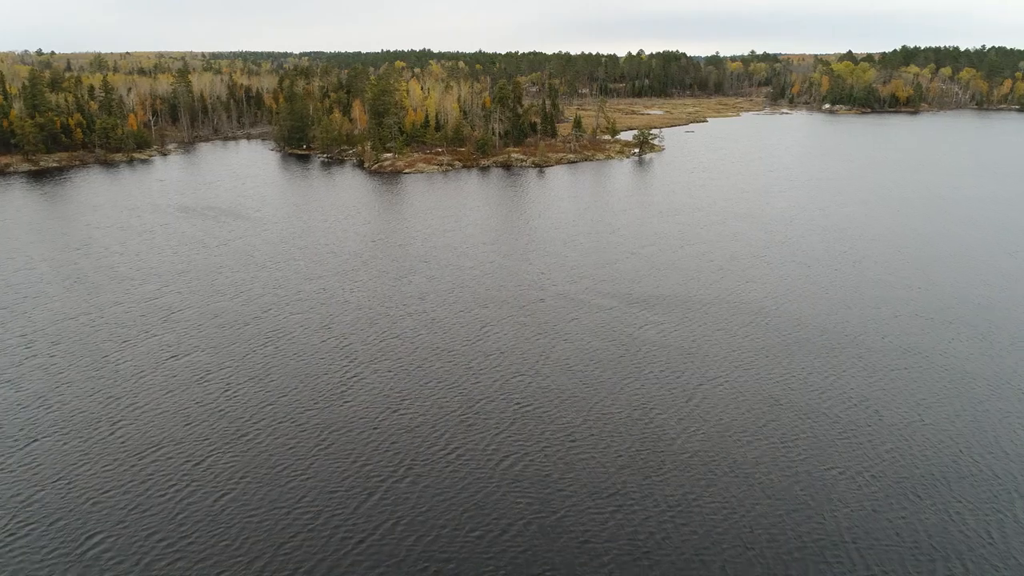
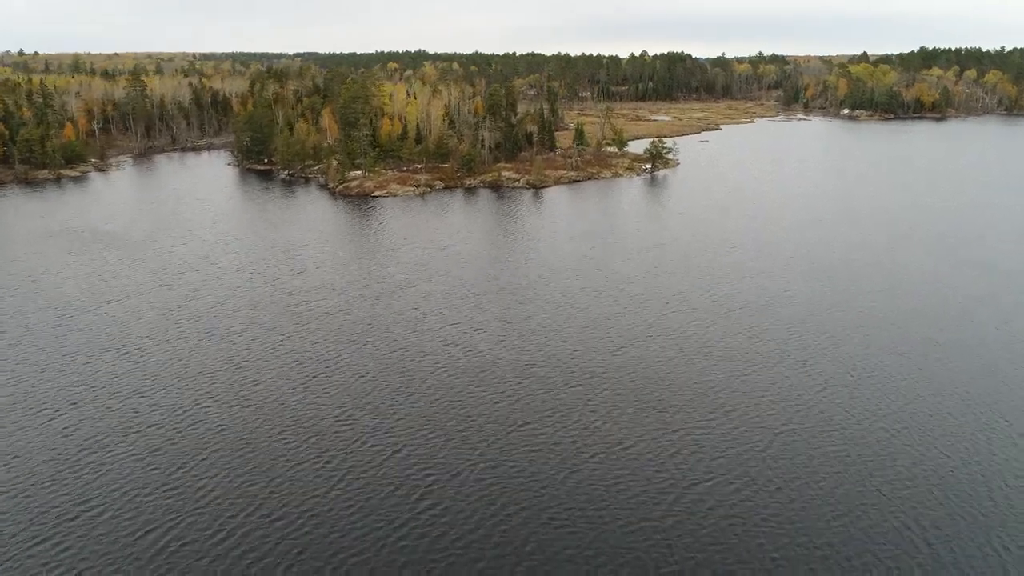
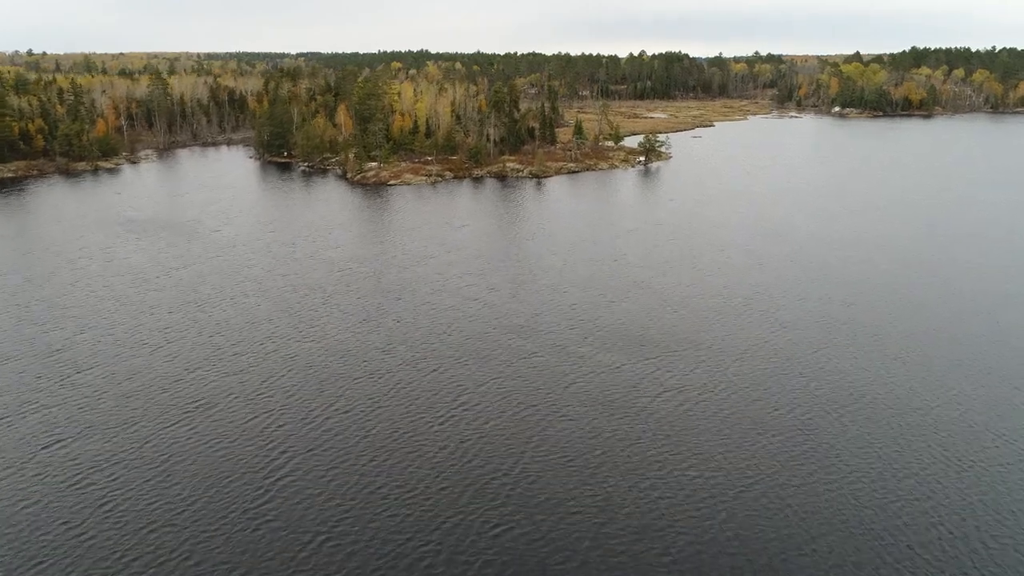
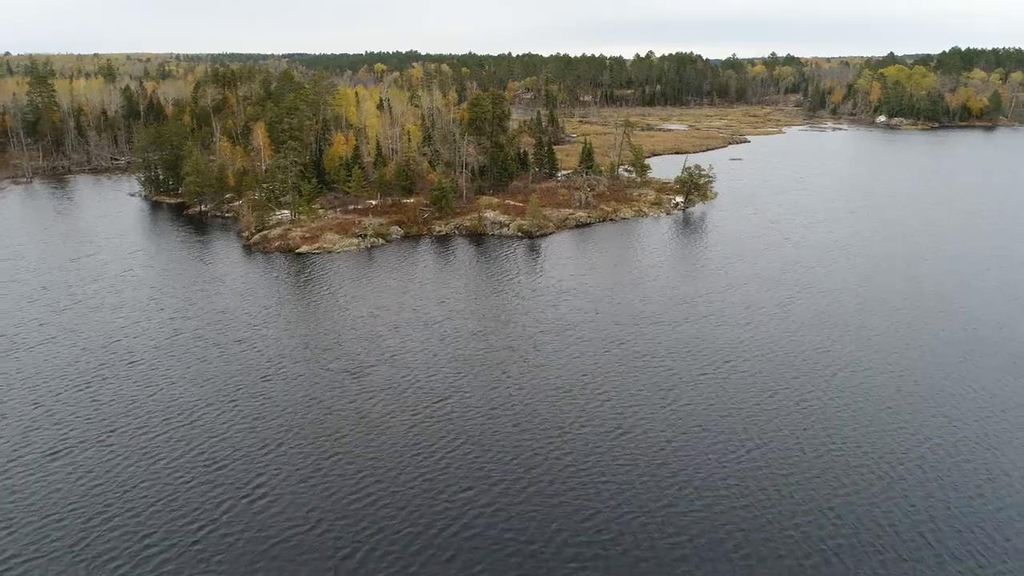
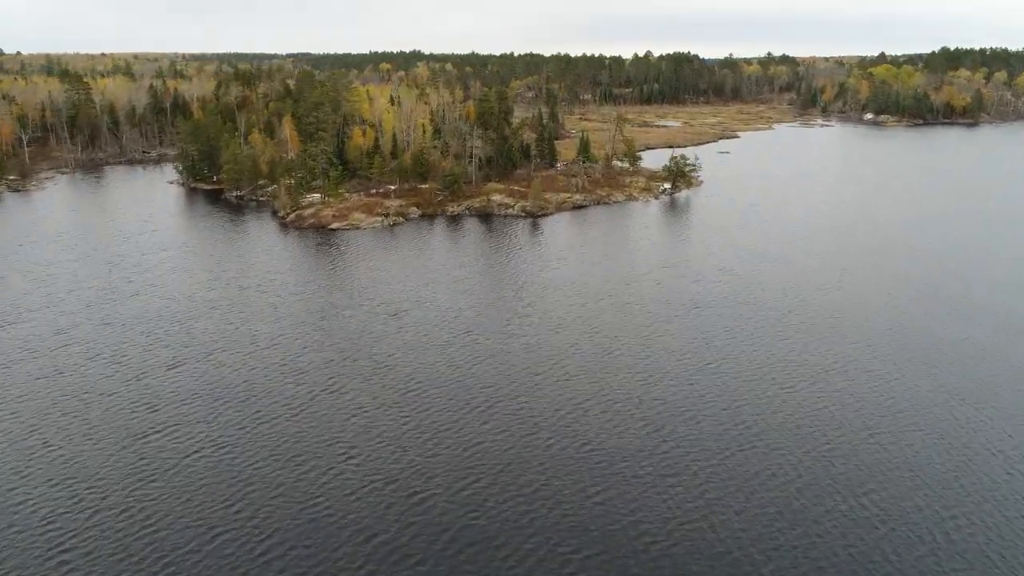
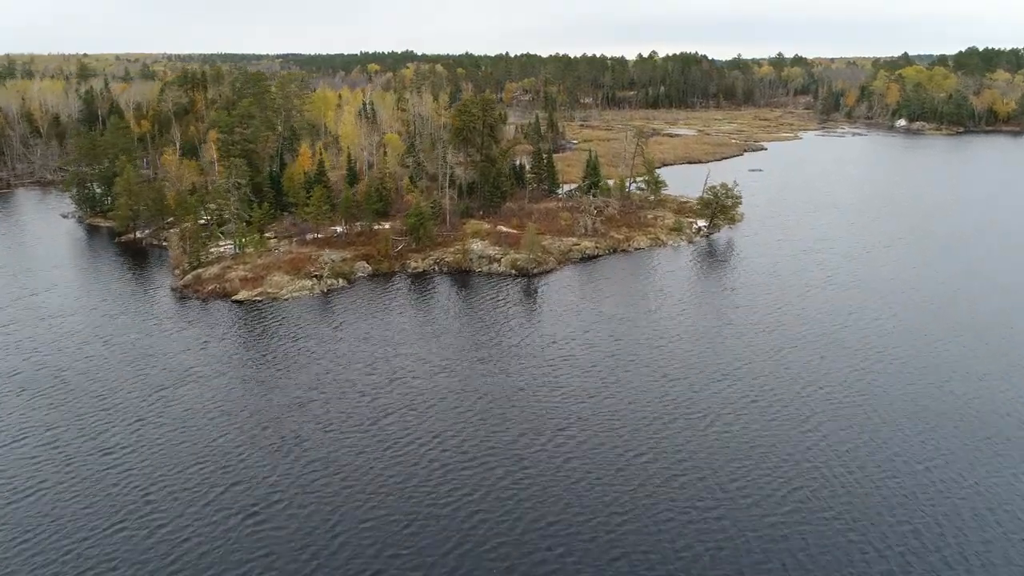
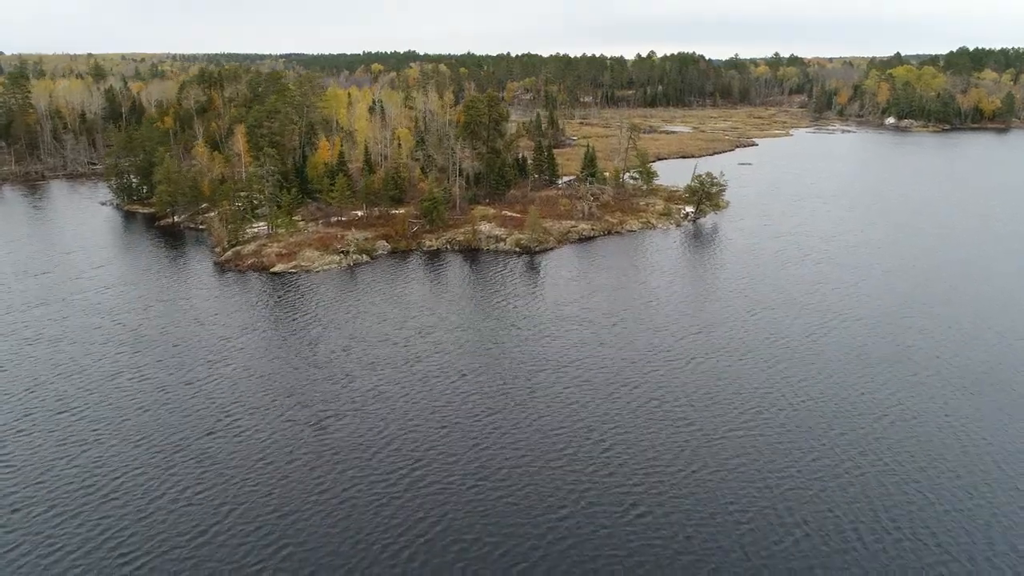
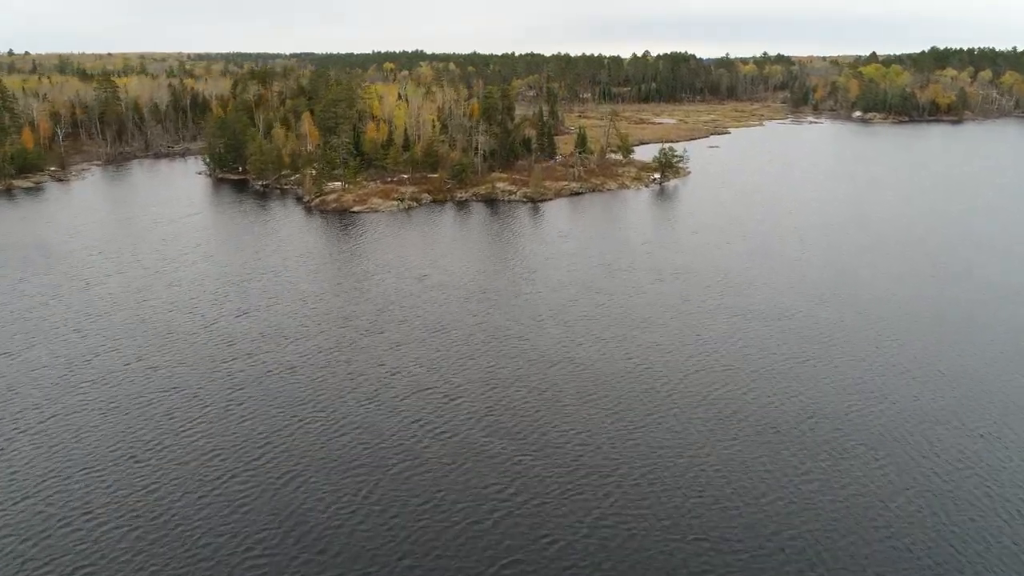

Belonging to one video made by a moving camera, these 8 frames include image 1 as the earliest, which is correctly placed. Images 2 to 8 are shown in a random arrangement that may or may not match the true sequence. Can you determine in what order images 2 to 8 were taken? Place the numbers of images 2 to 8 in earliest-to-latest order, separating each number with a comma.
3, 2, 8, 5, 4, 7, 6
